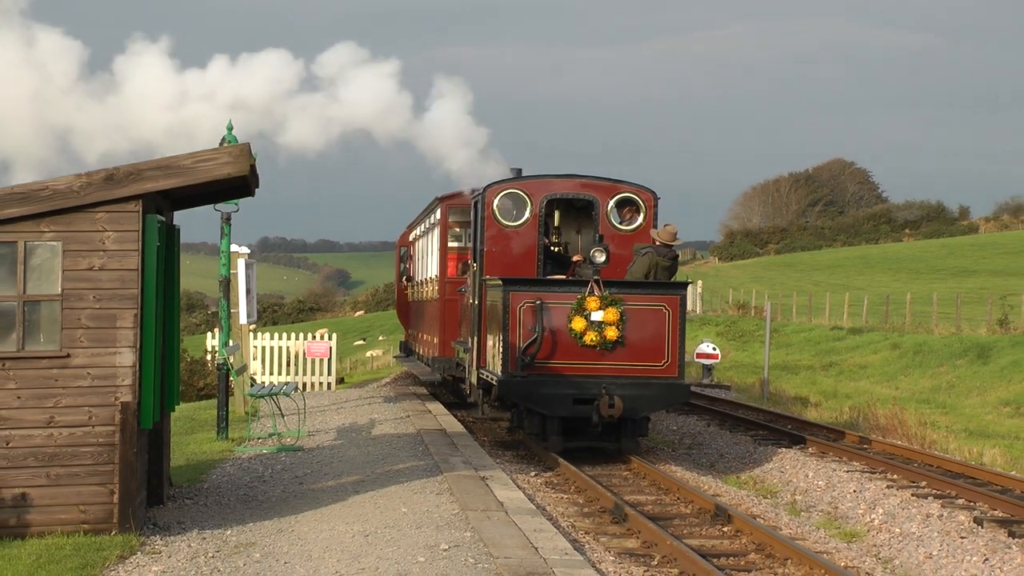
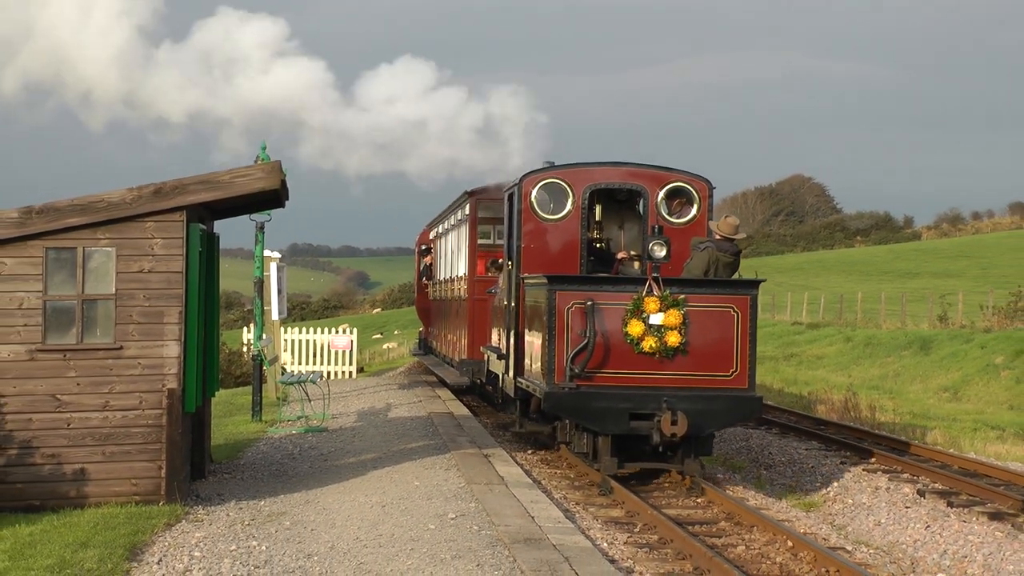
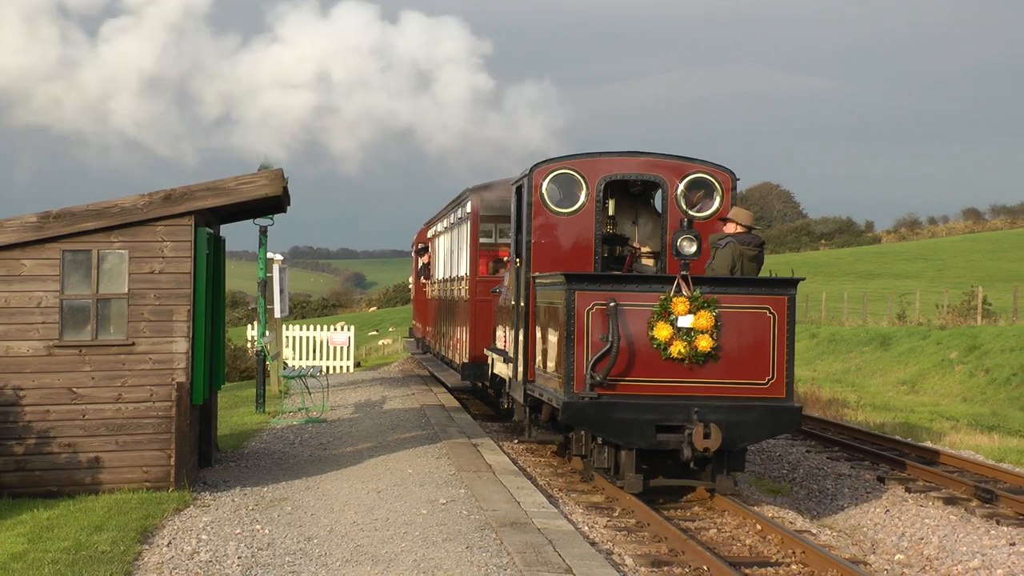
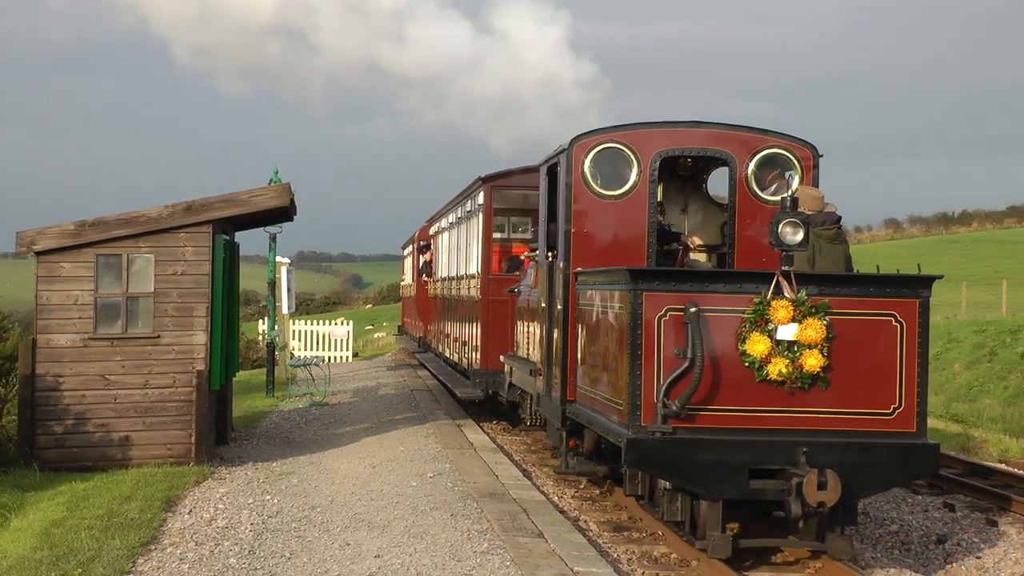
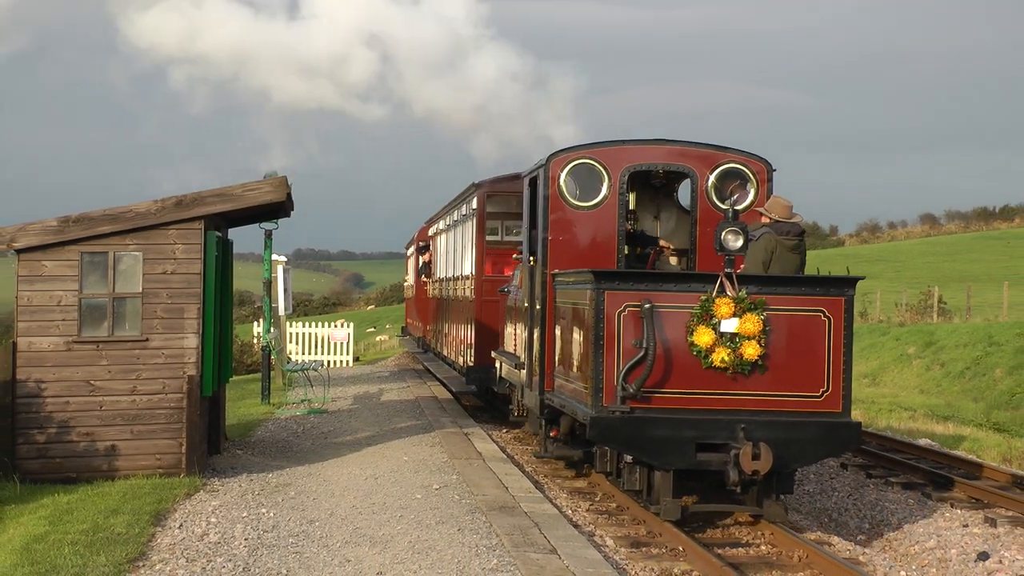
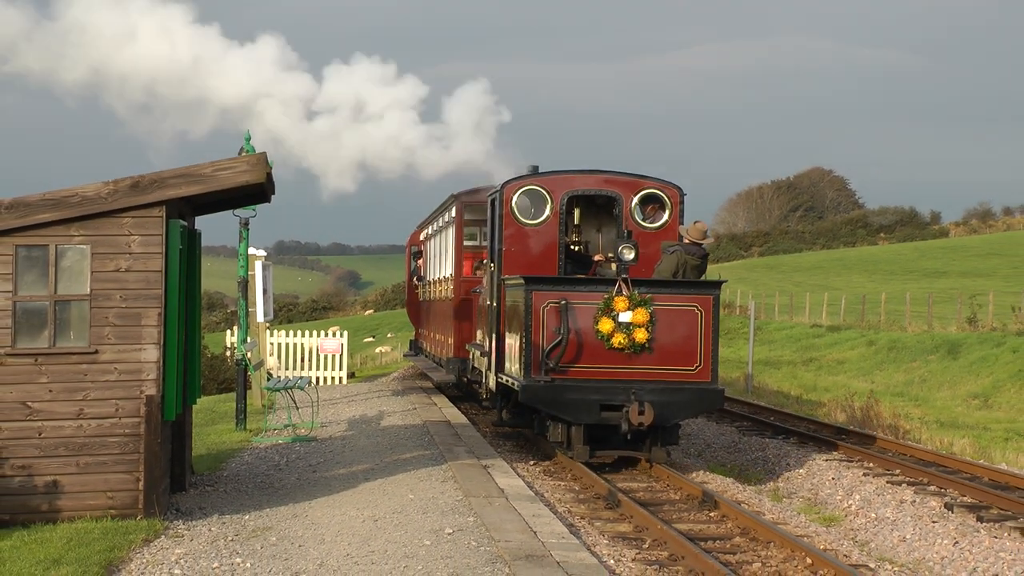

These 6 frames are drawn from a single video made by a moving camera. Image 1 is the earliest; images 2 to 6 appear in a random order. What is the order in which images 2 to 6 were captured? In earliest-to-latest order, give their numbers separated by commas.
6, 2, 3, 5, 4
